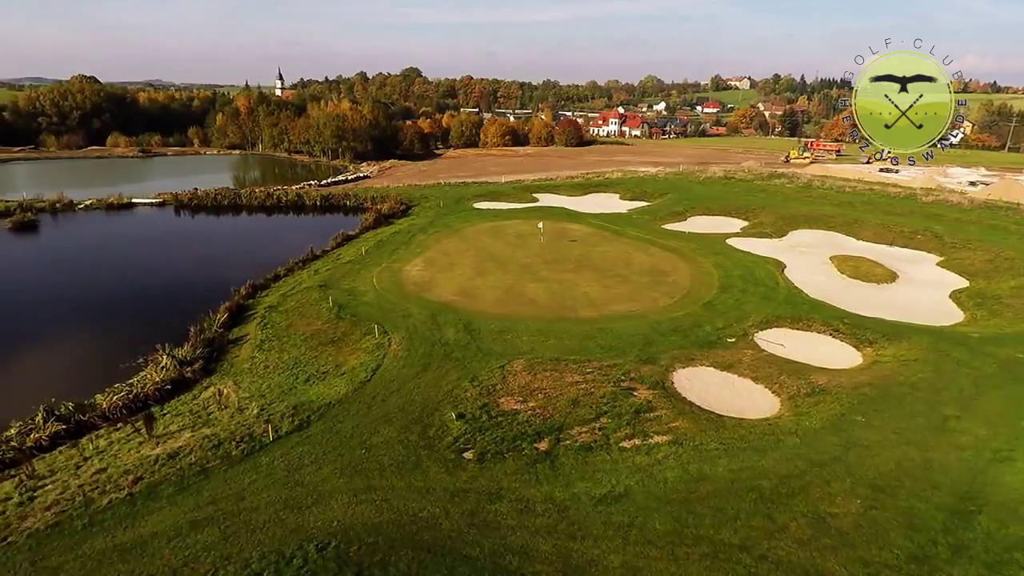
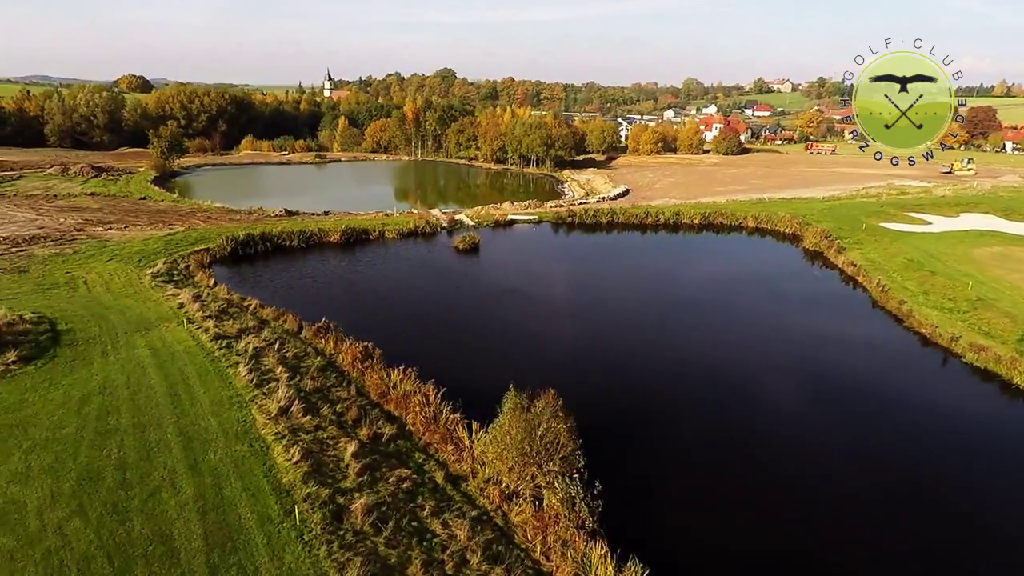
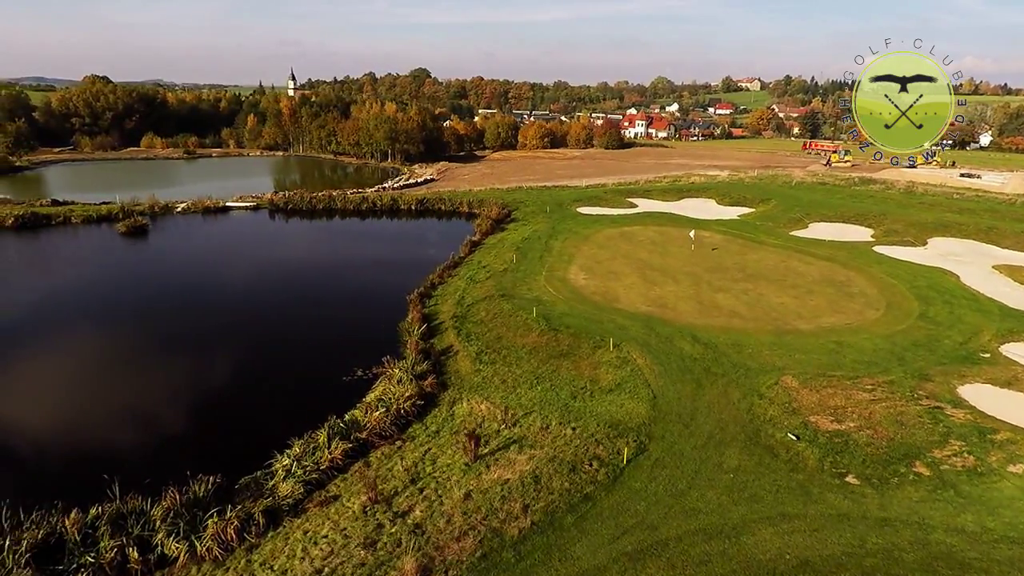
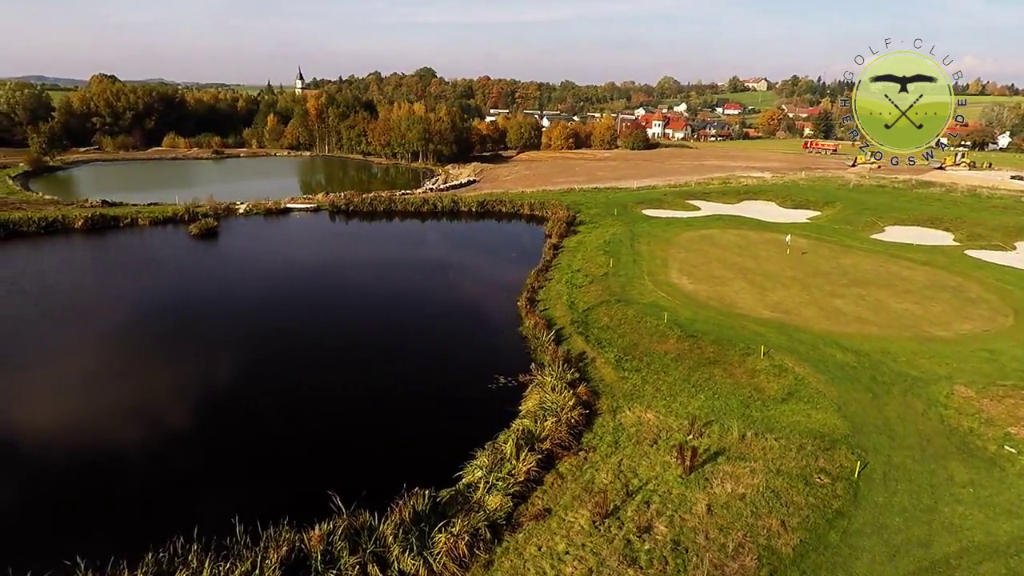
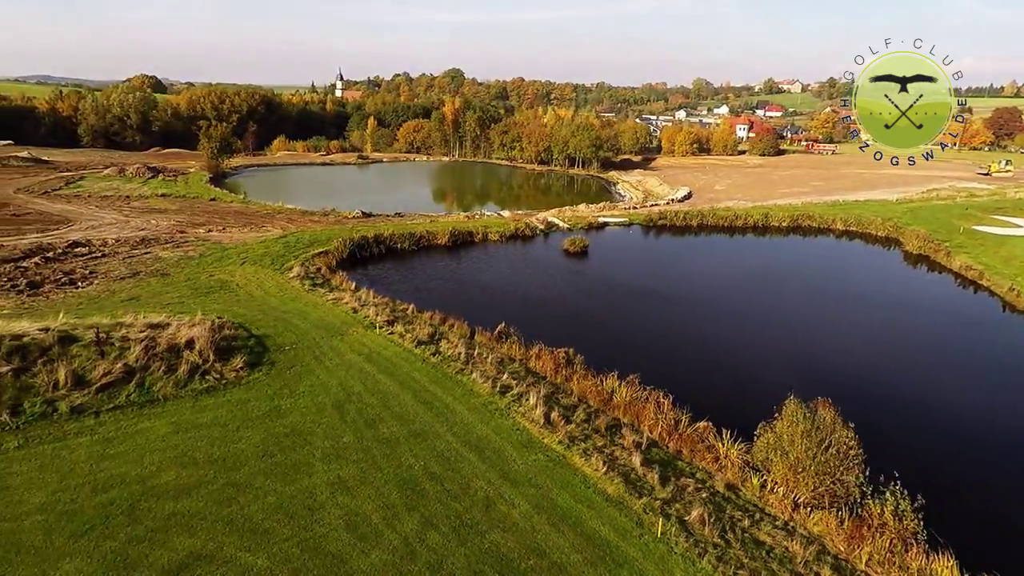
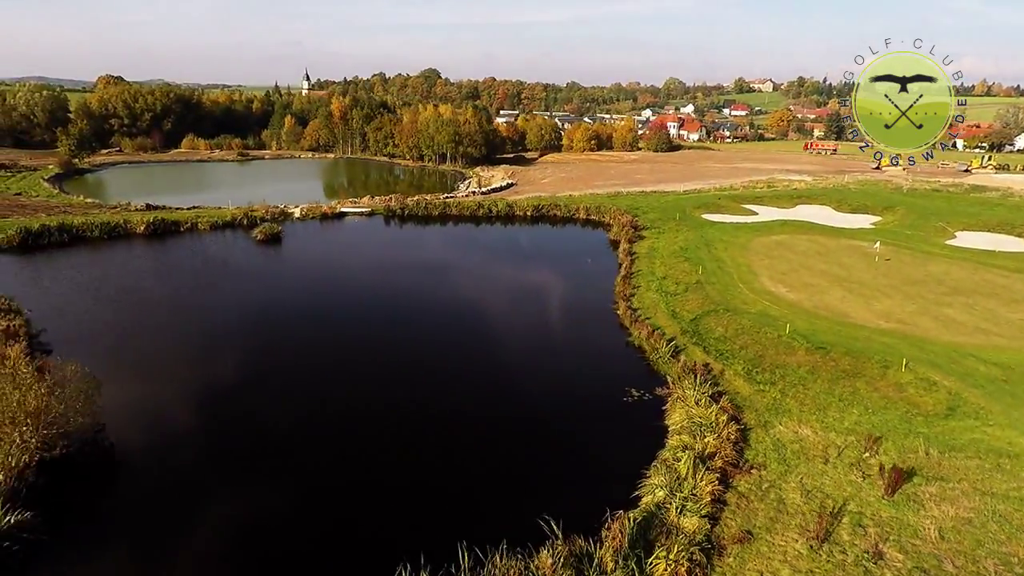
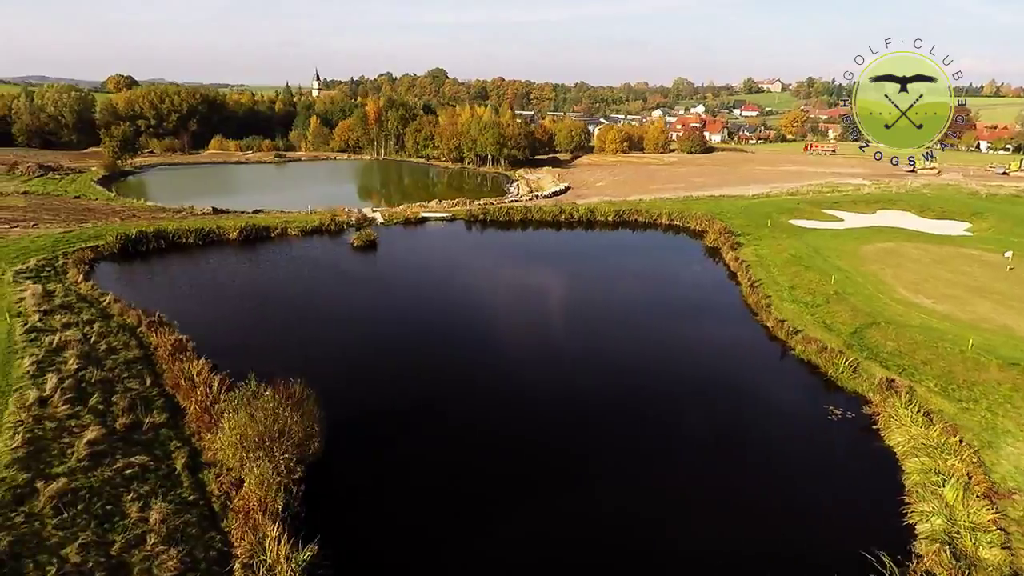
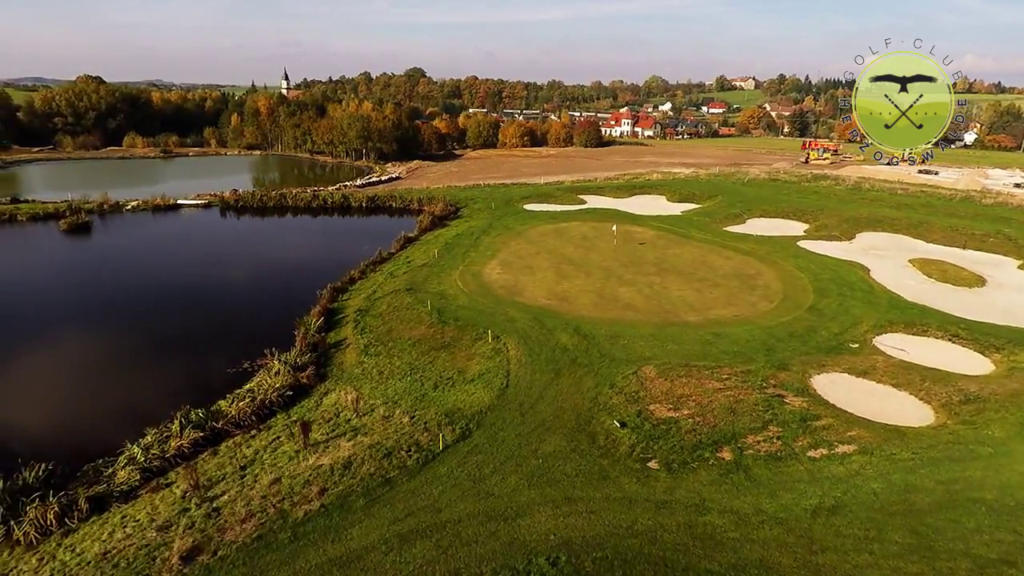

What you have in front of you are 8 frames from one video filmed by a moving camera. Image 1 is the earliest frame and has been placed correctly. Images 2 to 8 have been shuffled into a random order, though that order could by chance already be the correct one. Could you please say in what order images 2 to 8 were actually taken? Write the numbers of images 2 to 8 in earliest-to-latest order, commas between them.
8, 3, 4, 6, 7, 2, 5
